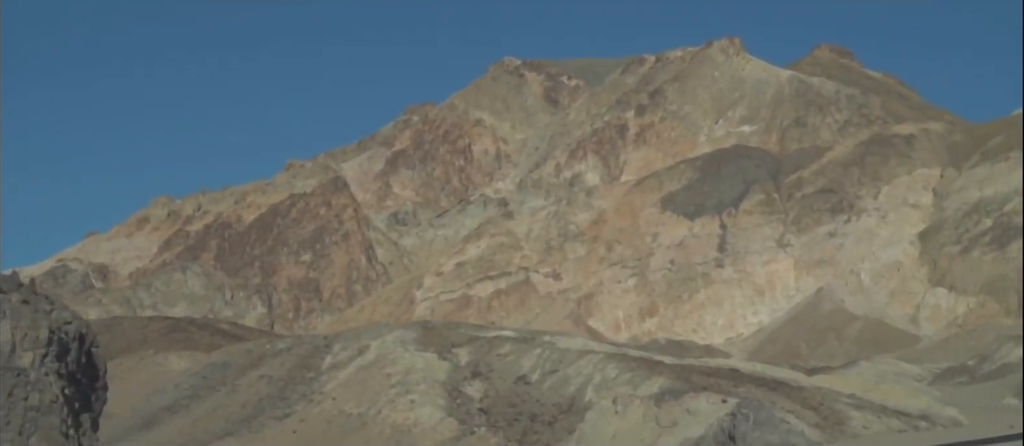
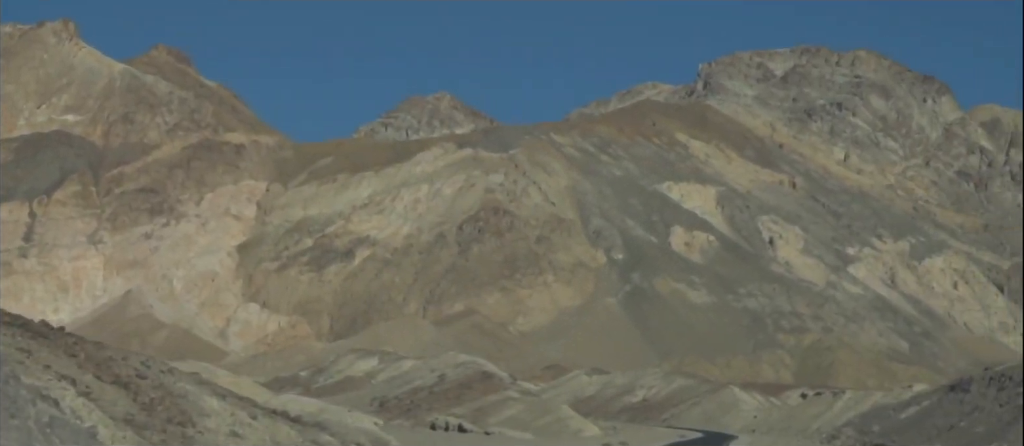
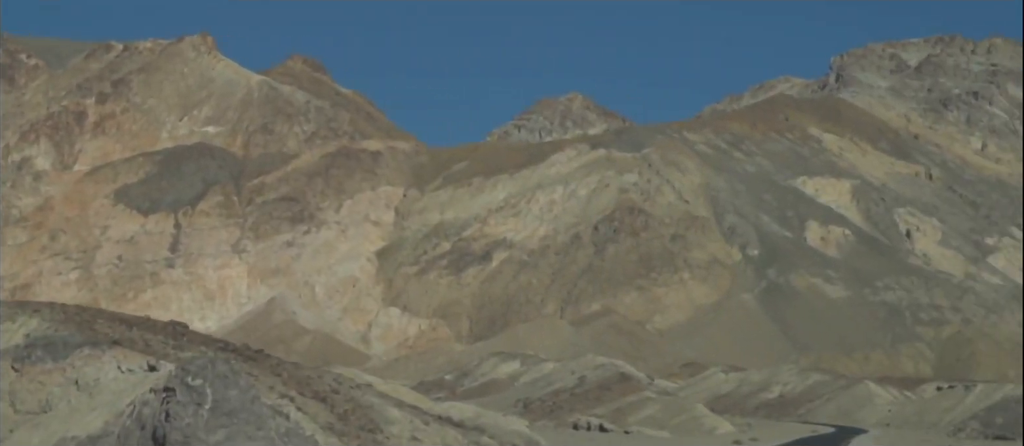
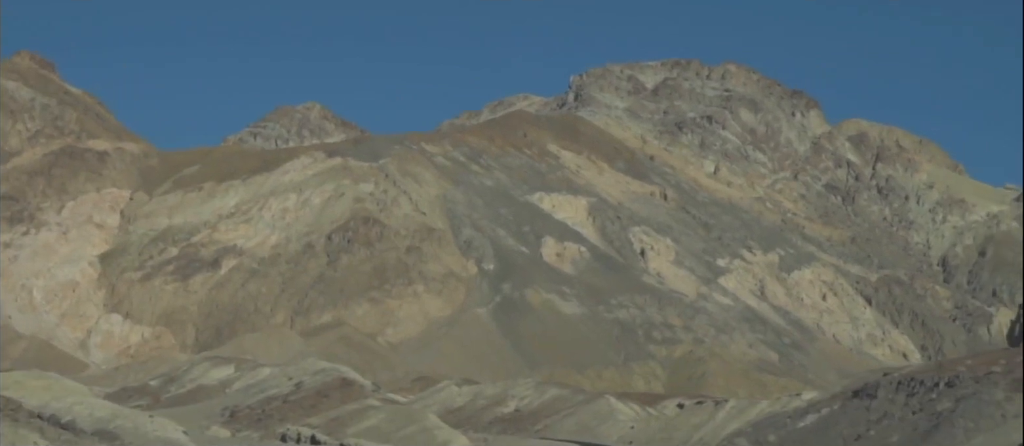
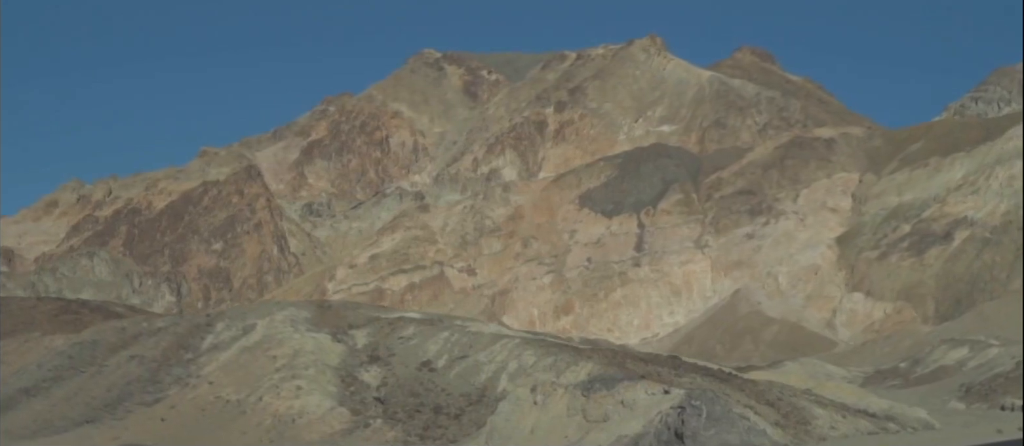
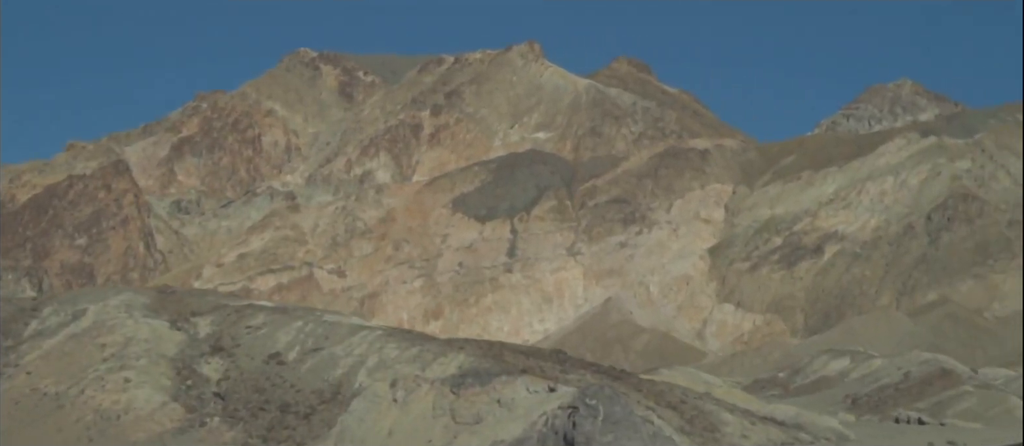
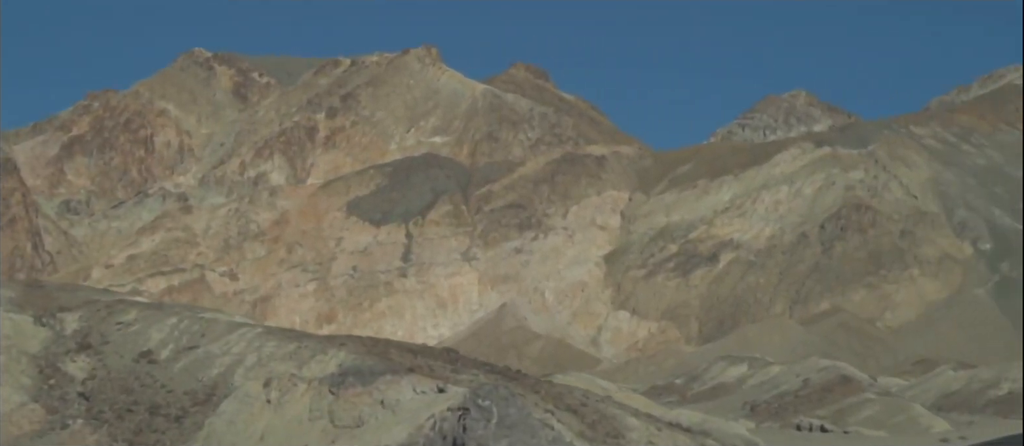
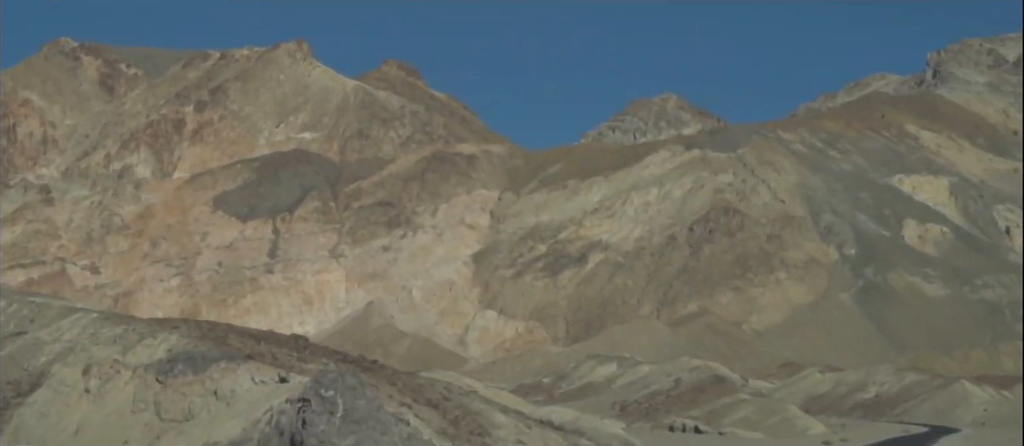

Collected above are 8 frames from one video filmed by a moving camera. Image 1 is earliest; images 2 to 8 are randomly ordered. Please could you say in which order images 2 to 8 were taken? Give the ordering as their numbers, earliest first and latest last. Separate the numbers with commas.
5, 6, 7, 8, 3, 2, 4
